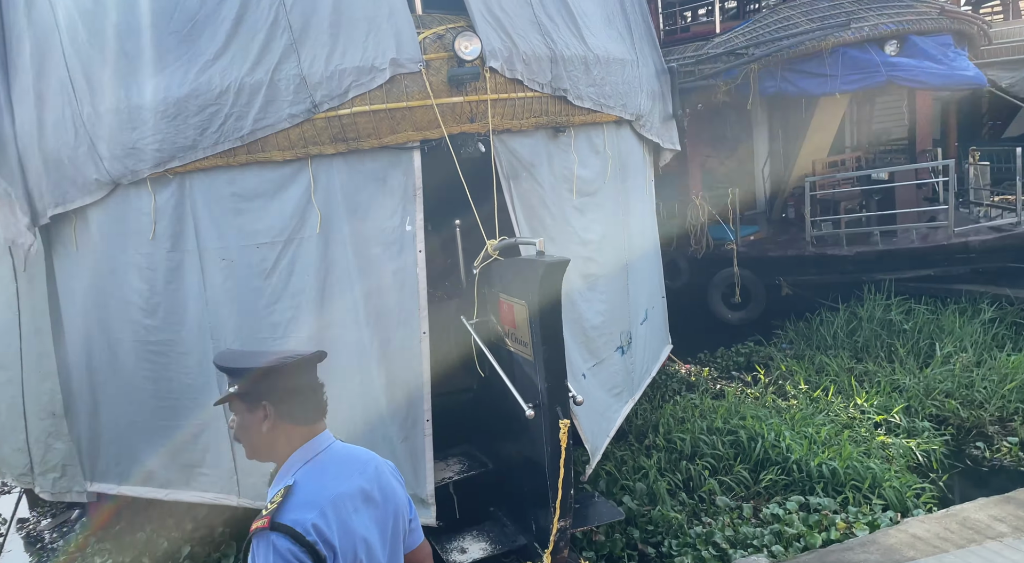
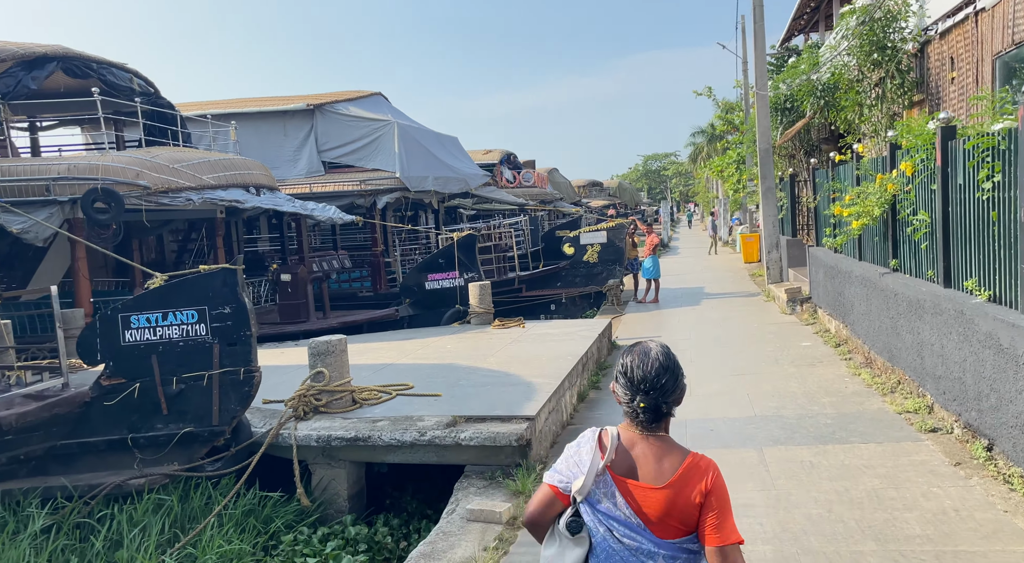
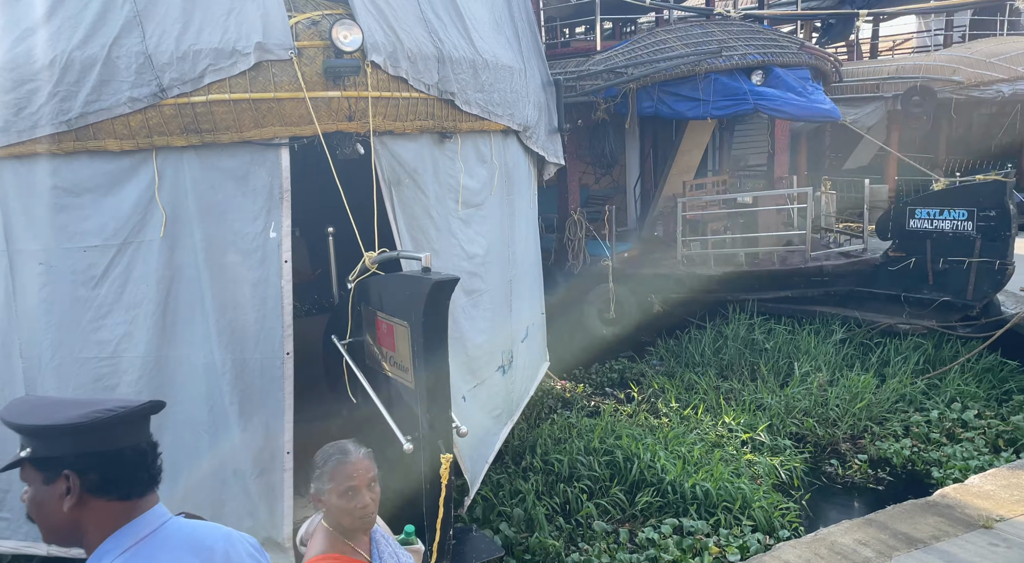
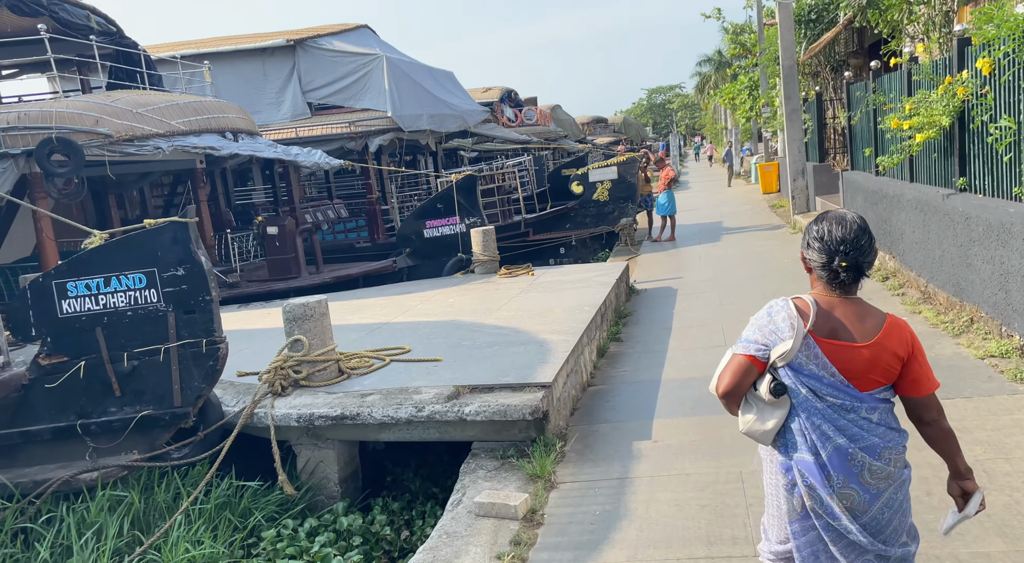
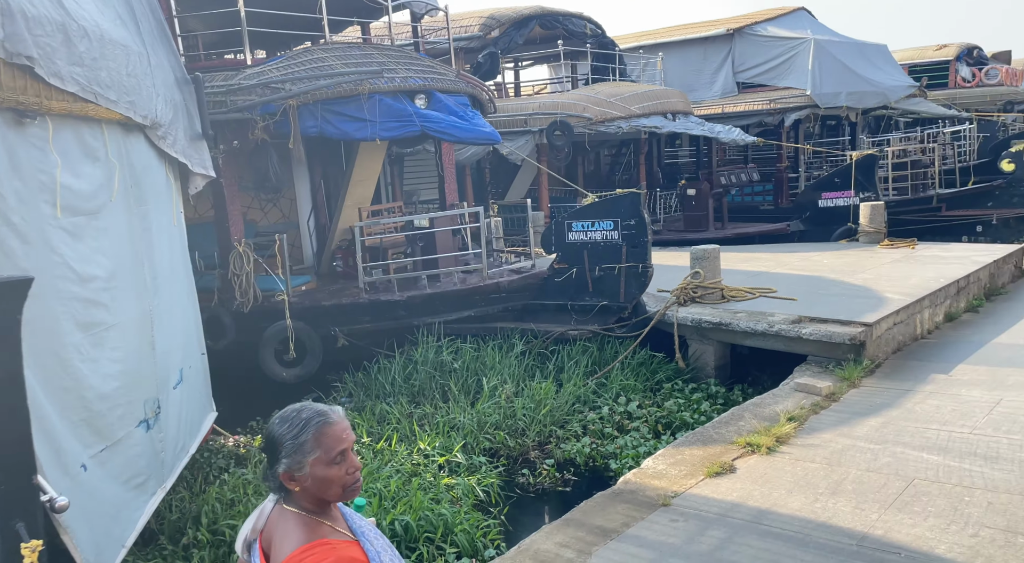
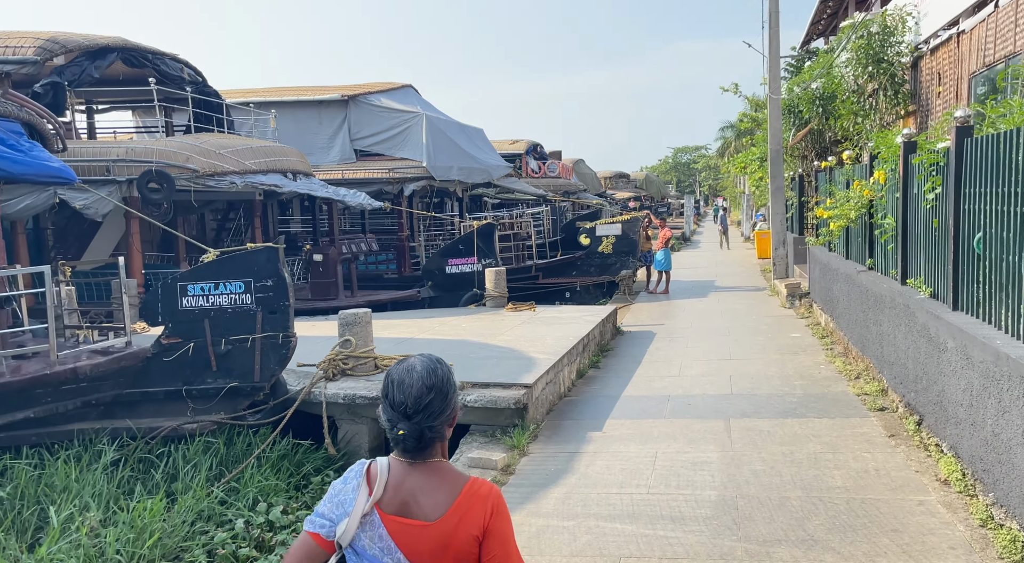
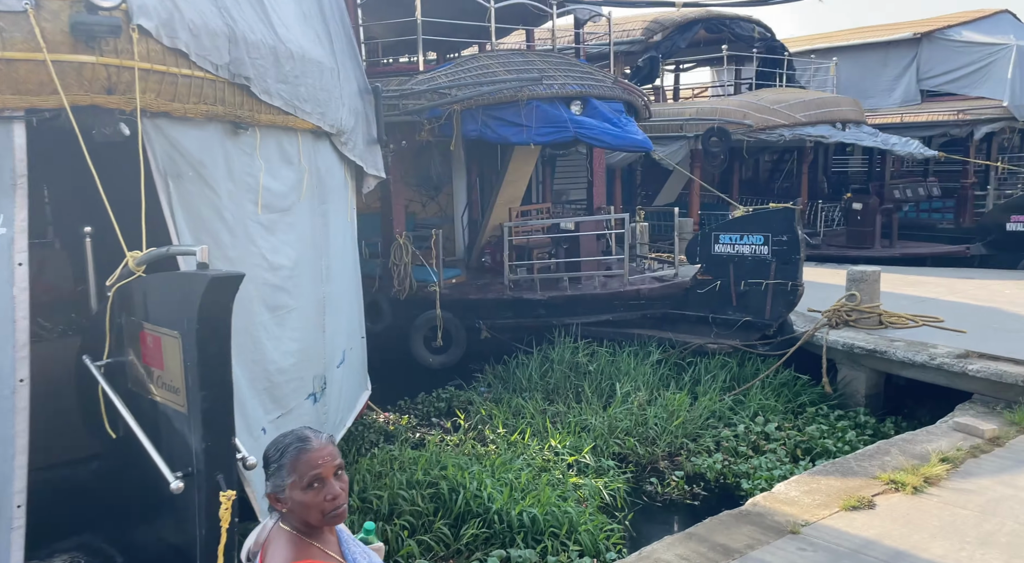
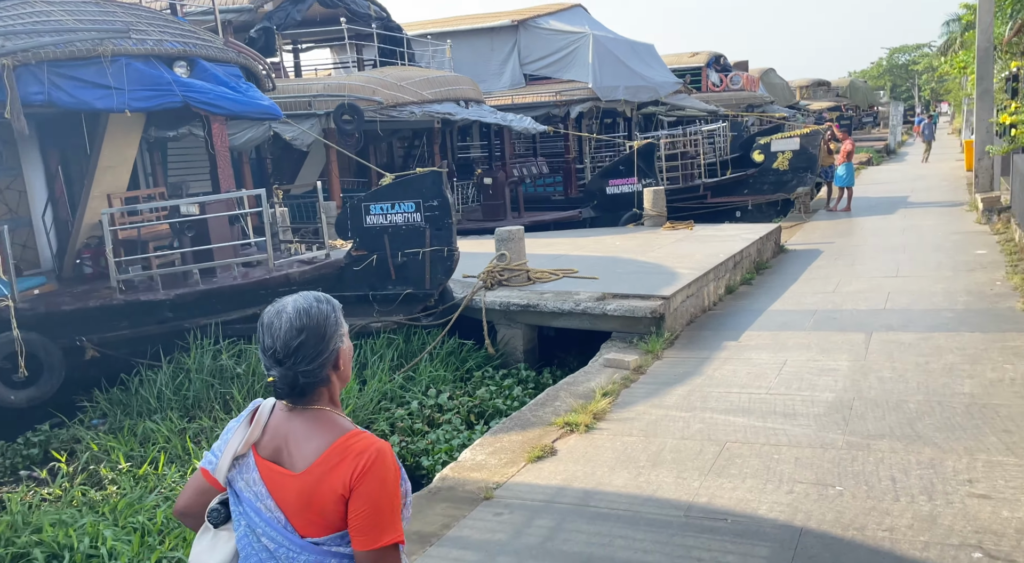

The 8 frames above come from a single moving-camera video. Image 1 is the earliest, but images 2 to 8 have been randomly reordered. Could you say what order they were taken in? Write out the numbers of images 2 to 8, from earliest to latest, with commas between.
3, 7, 5, 8, 6, 2, 4
